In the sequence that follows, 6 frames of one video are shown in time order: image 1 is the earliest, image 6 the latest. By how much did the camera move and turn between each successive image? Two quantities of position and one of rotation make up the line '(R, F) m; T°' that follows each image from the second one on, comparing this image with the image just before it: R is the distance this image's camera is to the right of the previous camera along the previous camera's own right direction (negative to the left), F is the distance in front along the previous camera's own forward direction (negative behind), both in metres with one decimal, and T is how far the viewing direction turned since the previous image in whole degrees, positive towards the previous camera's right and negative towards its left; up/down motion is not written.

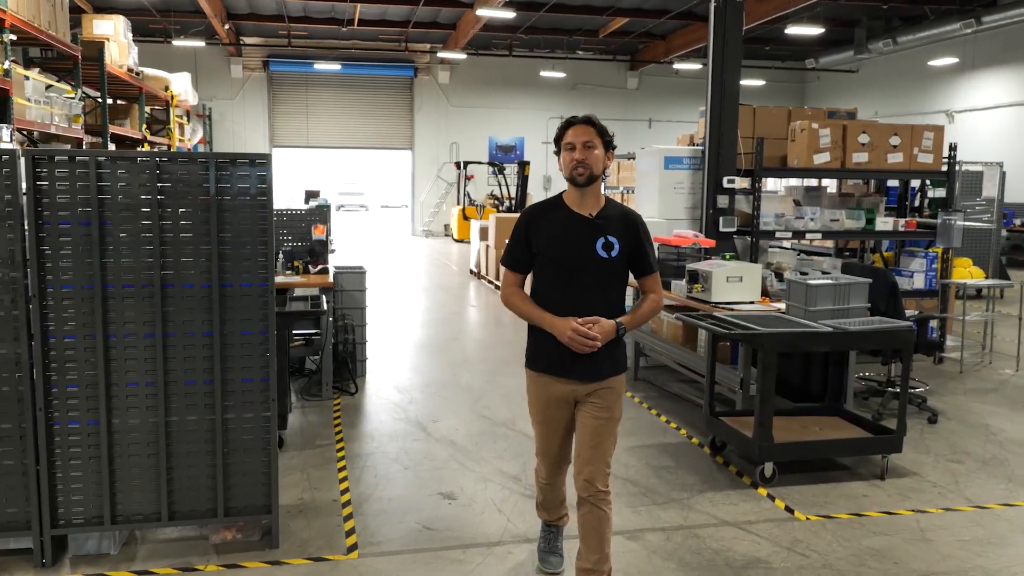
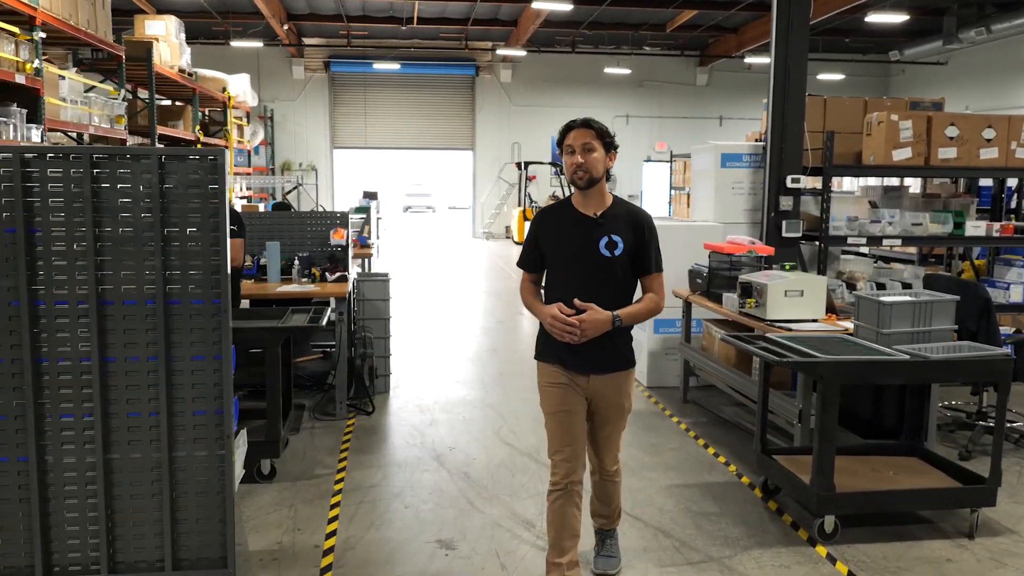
(+0.2, +0.5) m; -5°
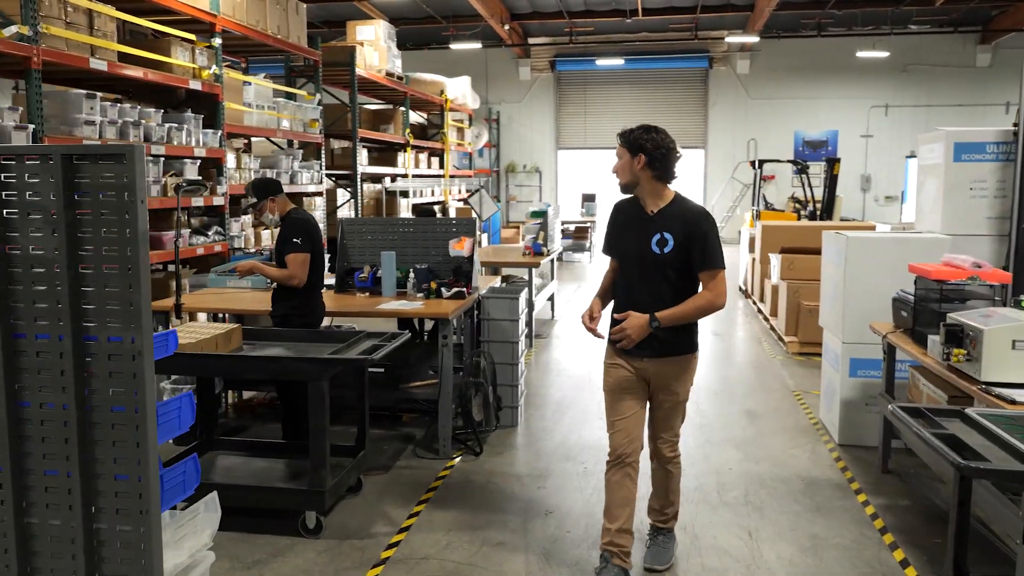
(+0.5, +0.9) m; -17°
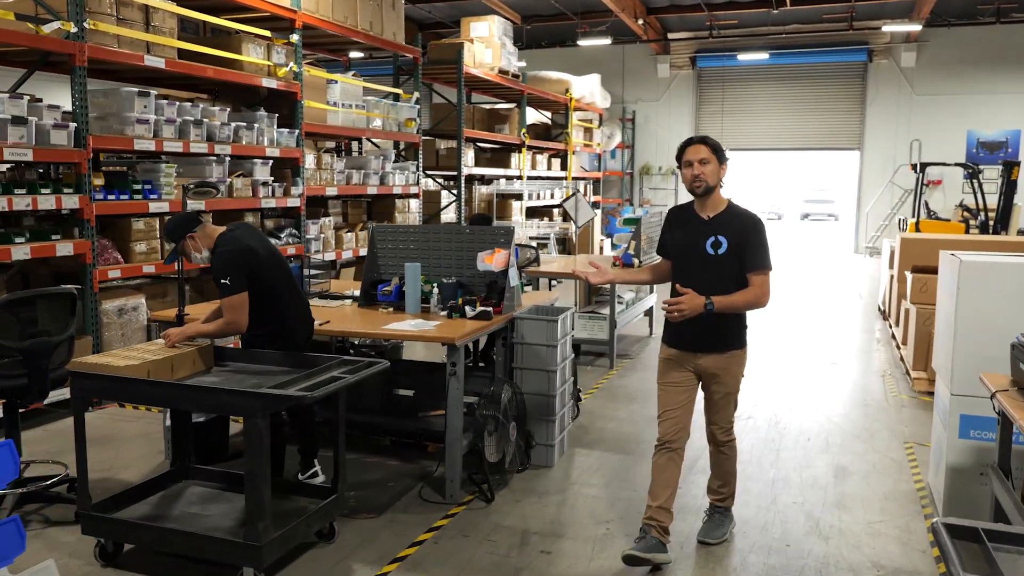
(+0.5, +0.6) m; -11°
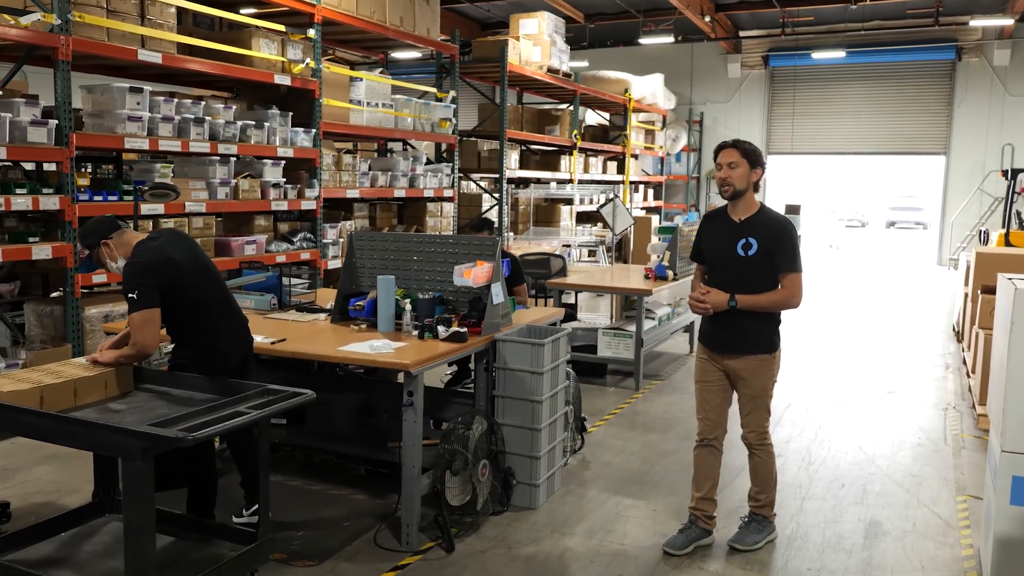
(+0.4, +0.4) m; -5°
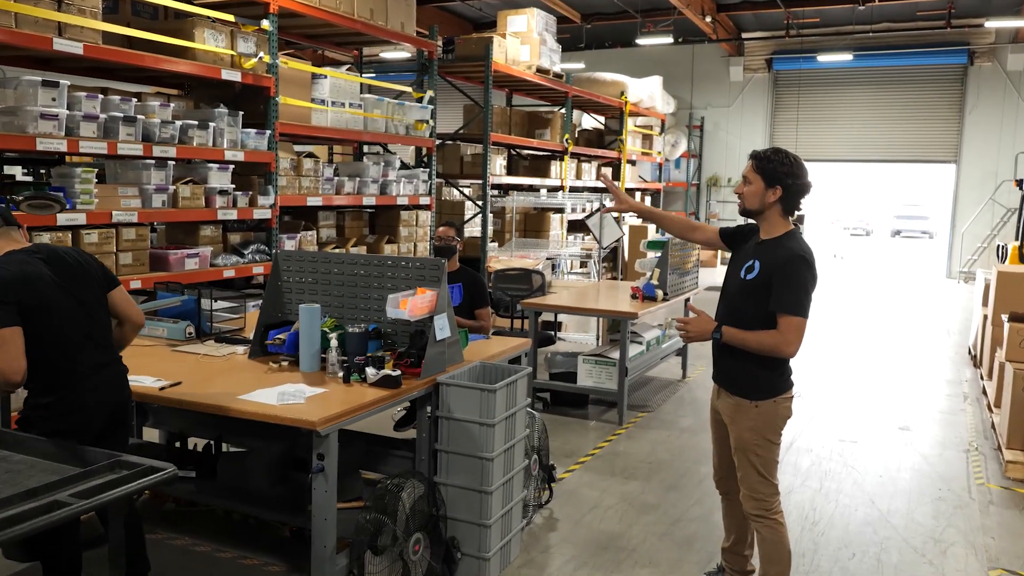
(+0.2, +0.6) m; 0°
